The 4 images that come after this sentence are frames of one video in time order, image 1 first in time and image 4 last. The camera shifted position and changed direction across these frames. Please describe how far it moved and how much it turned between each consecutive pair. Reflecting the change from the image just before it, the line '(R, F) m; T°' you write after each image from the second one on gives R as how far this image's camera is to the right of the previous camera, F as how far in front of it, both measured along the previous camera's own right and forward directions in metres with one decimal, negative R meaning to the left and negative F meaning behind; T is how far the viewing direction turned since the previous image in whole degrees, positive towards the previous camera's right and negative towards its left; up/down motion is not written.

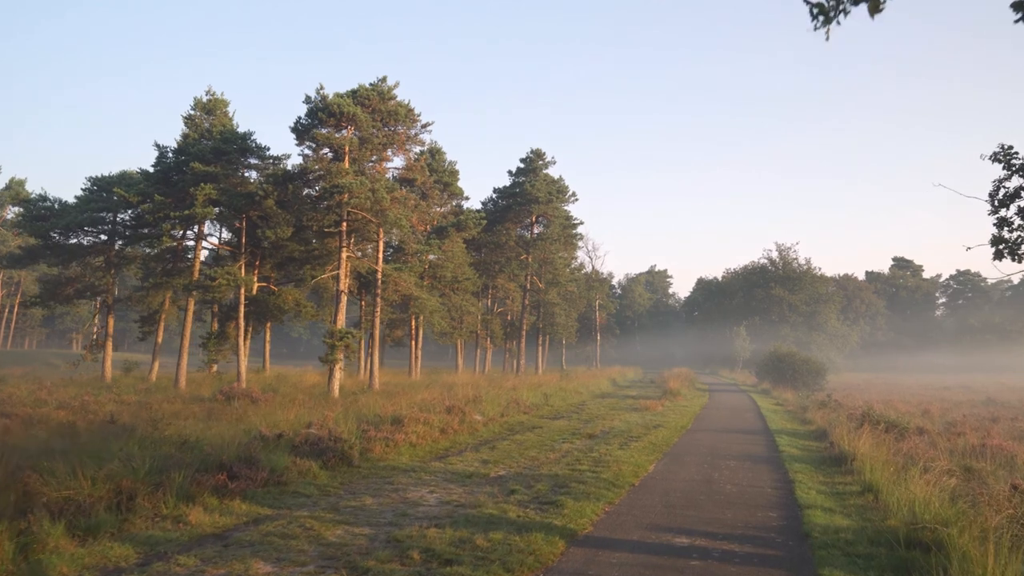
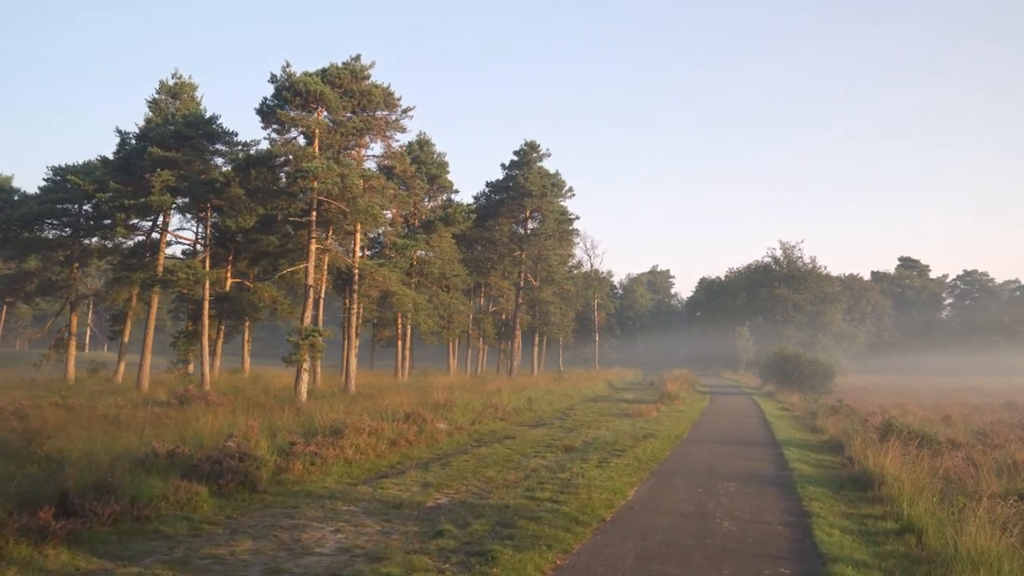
(+0.6, +2.0) m; 0°
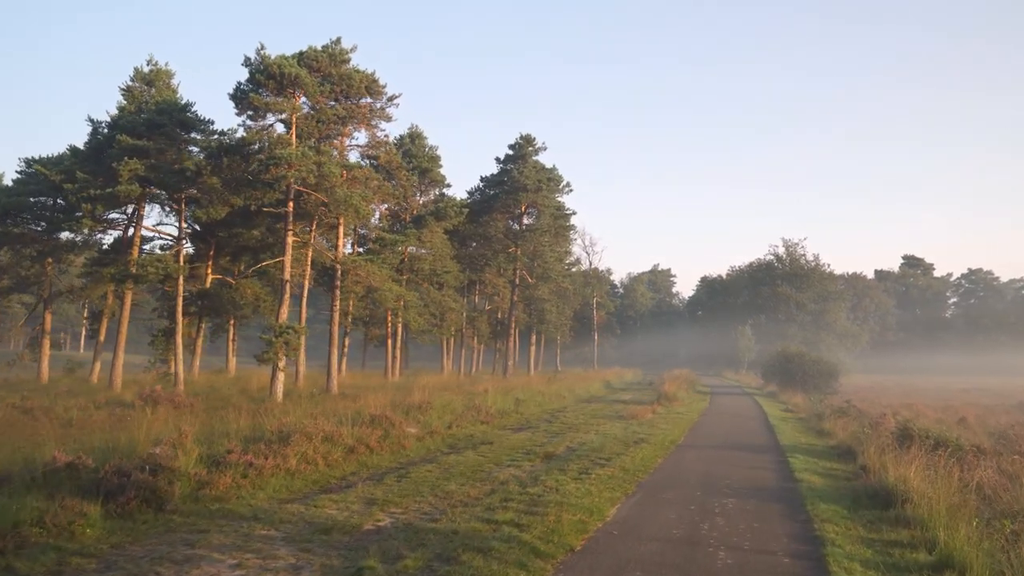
(+0.4, +1.3) m; 0°
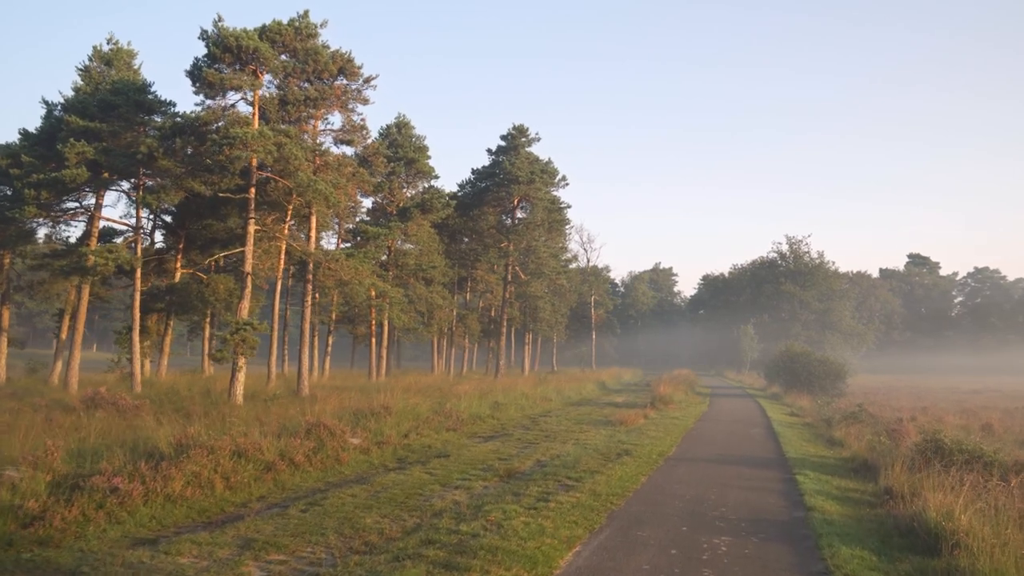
(+0.6, +1.8) m; 0°
